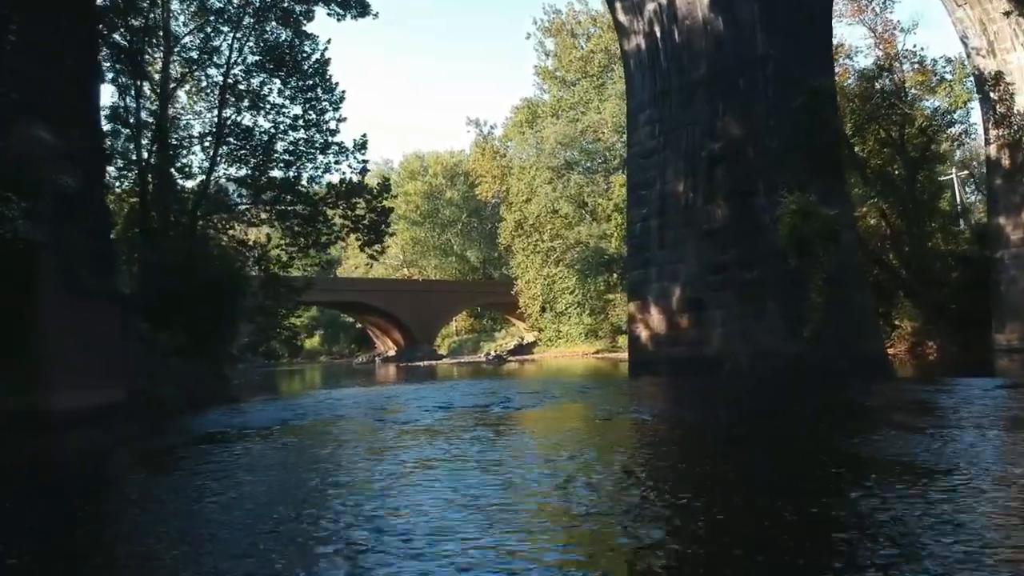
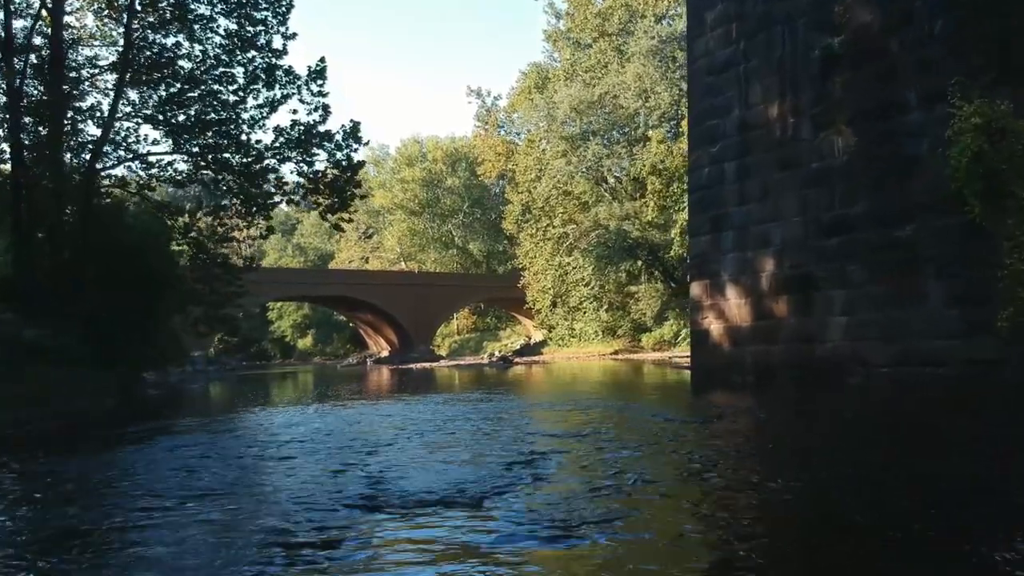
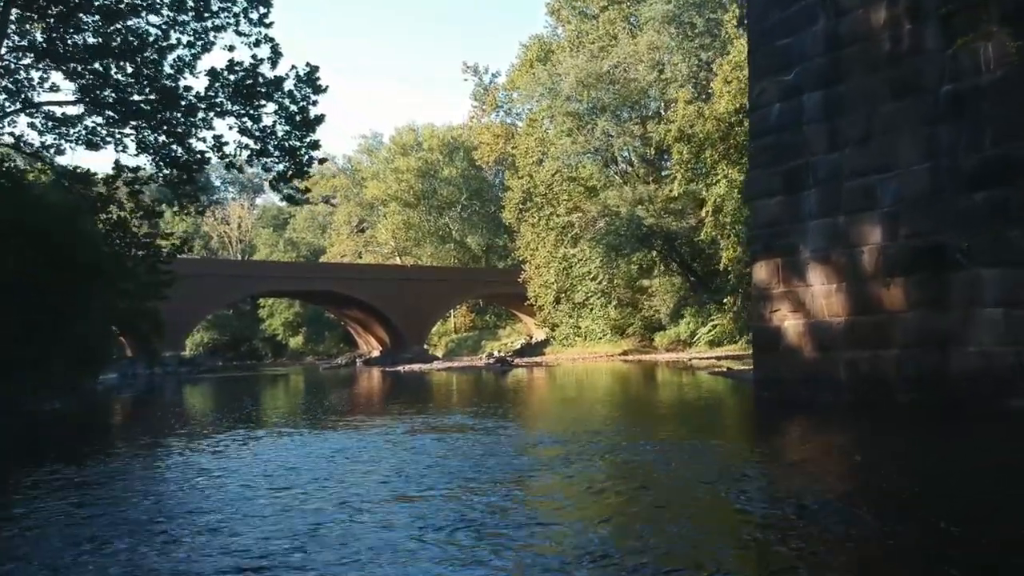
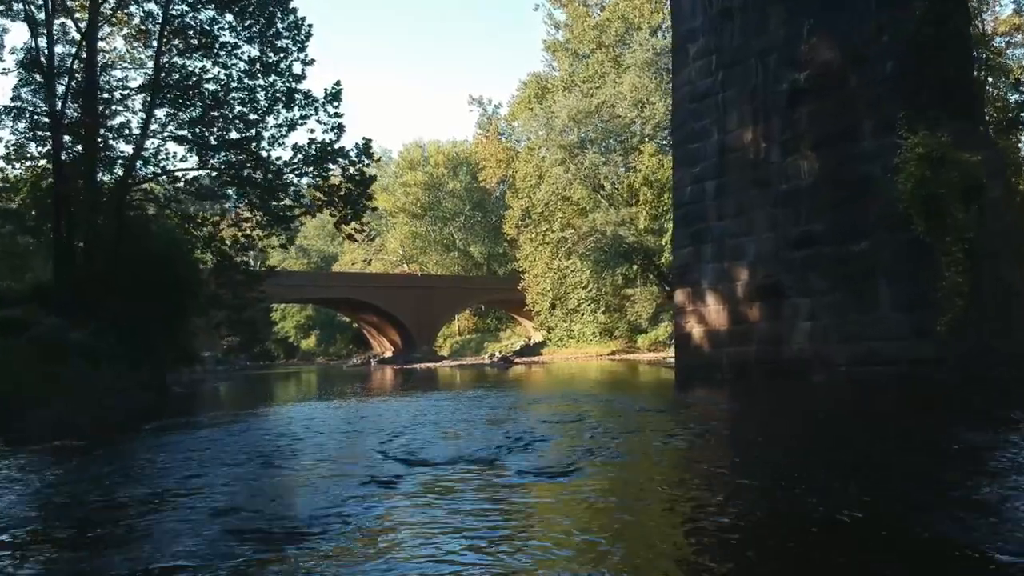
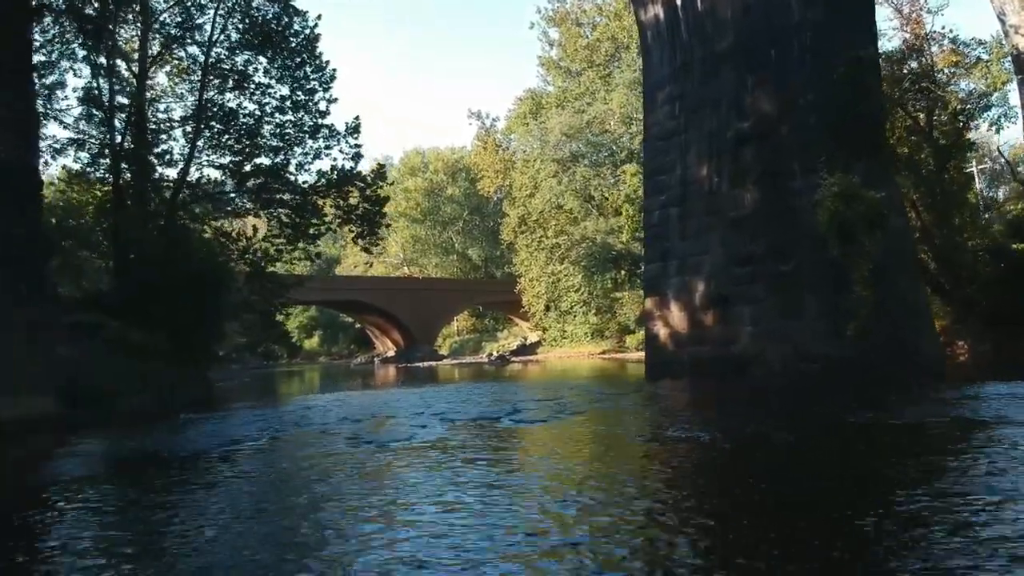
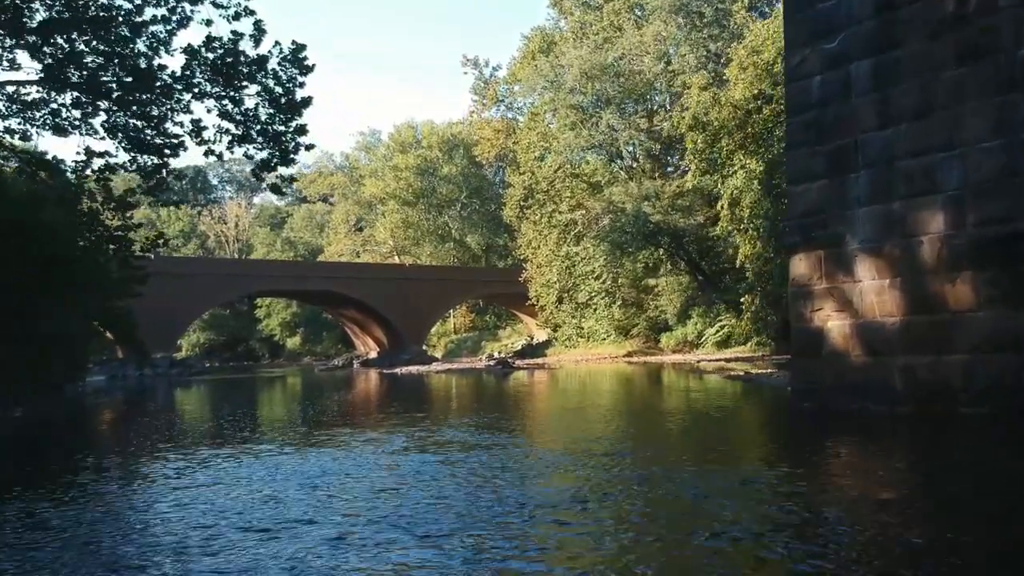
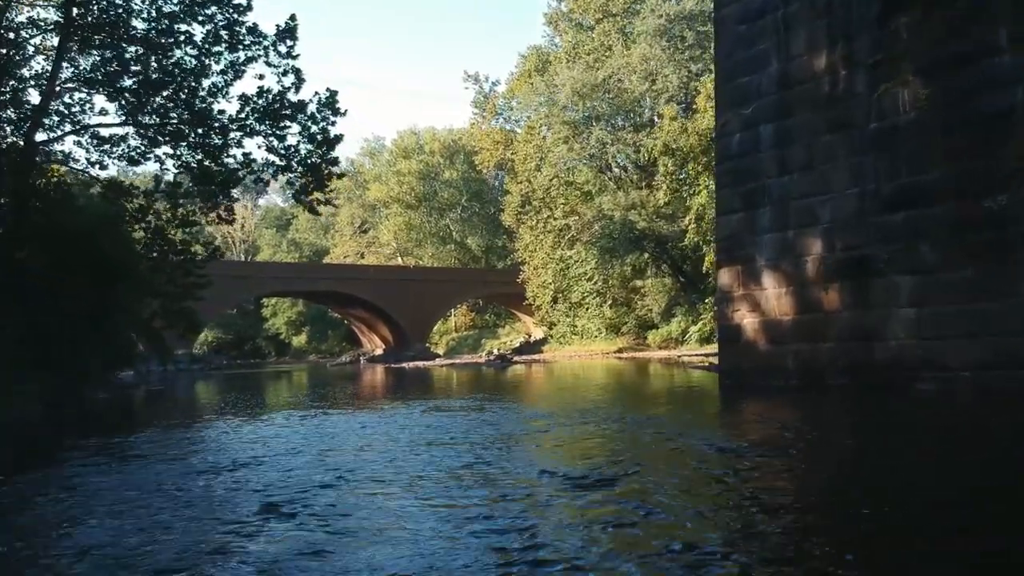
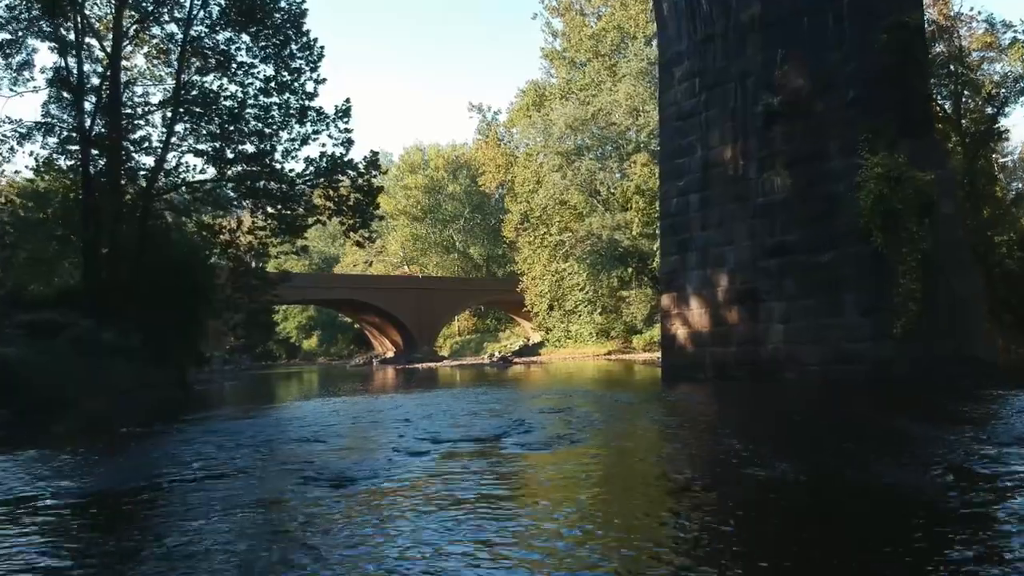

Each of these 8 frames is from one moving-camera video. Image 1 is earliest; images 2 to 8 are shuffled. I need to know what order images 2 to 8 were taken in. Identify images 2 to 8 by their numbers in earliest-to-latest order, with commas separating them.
5, 8, 4, 2, 7, 3, 6
